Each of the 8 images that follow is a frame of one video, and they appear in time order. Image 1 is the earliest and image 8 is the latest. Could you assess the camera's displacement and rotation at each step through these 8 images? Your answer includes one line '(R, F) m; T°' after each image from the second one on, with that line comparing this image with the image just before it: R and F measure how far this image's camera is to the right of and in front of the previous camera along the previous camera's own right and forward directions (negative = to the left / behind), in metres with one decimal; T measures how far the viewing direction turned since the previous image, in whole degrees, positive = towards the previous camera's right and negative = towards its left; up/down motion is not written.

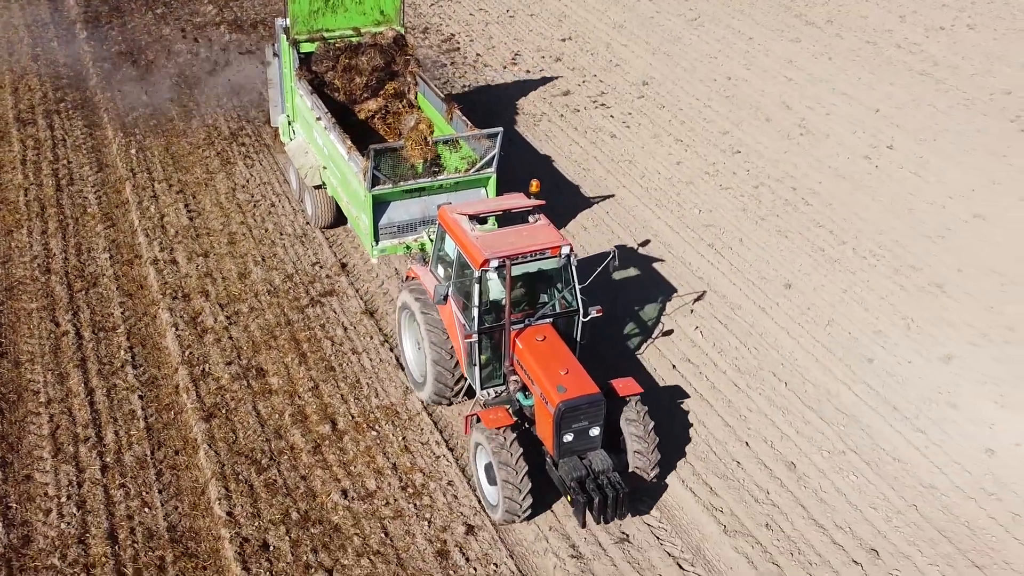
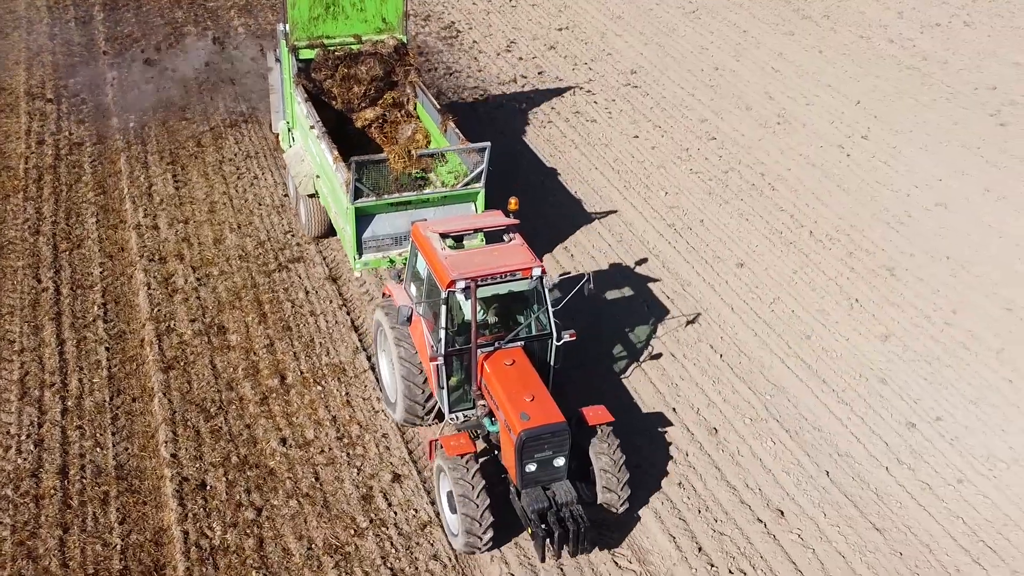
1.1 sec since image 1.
(+0.8, -0.4) m; -3°
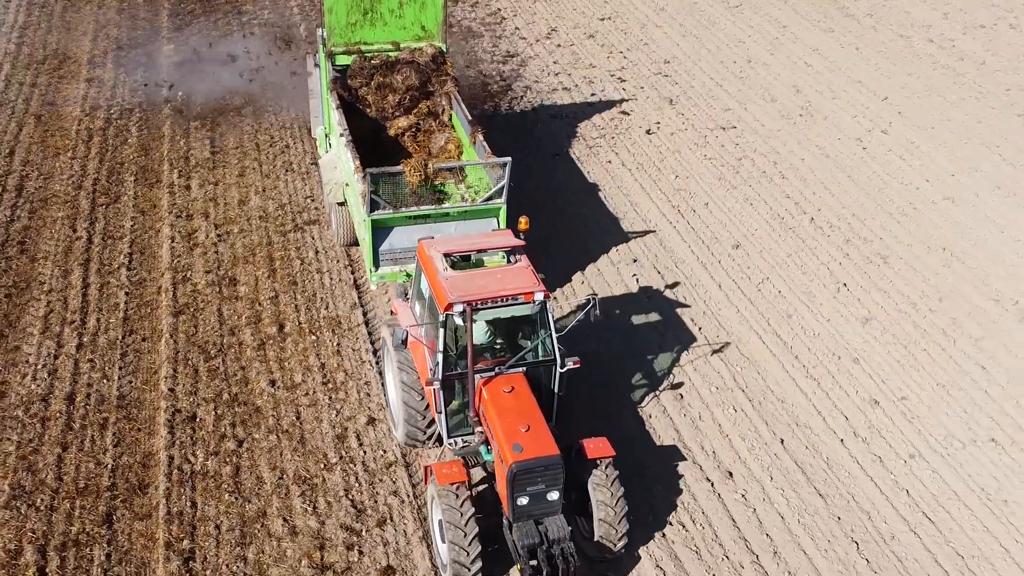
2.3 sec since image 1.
(+0.8, -0.4) m; -4°
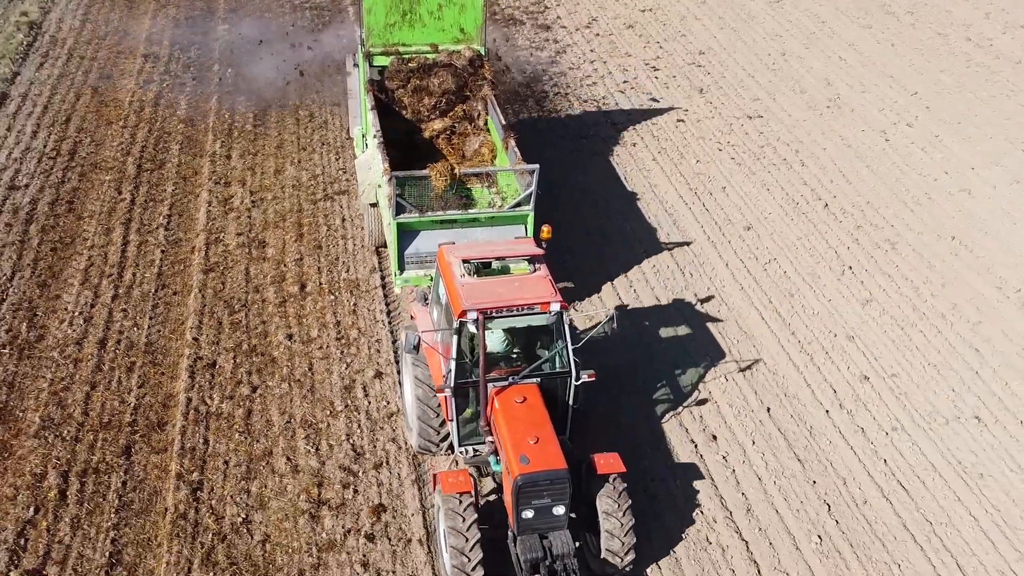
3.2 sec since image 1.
(+0.5, -0.4) m; -3°
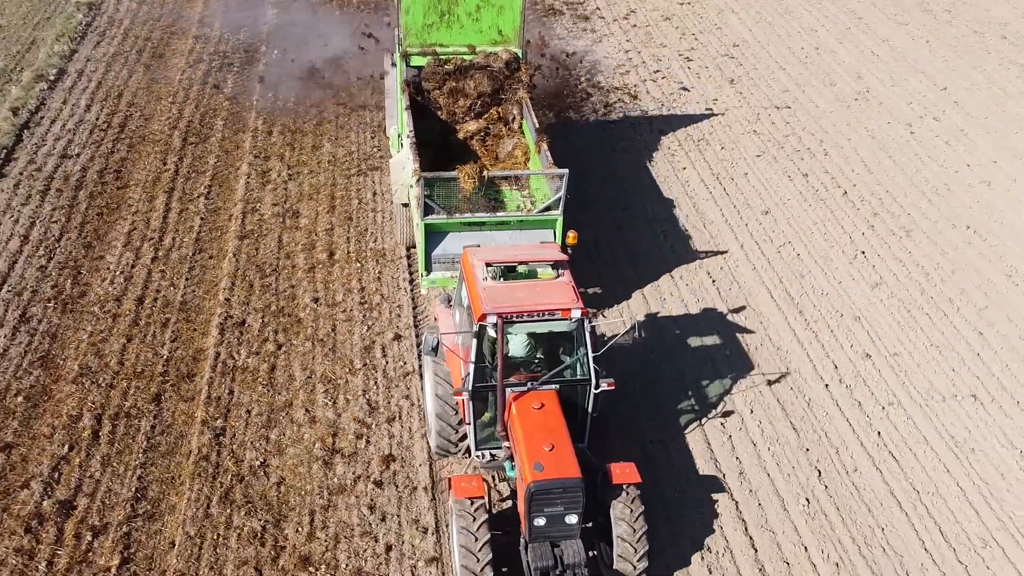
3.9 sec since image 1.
(+0.3, -0.4) m; -3°
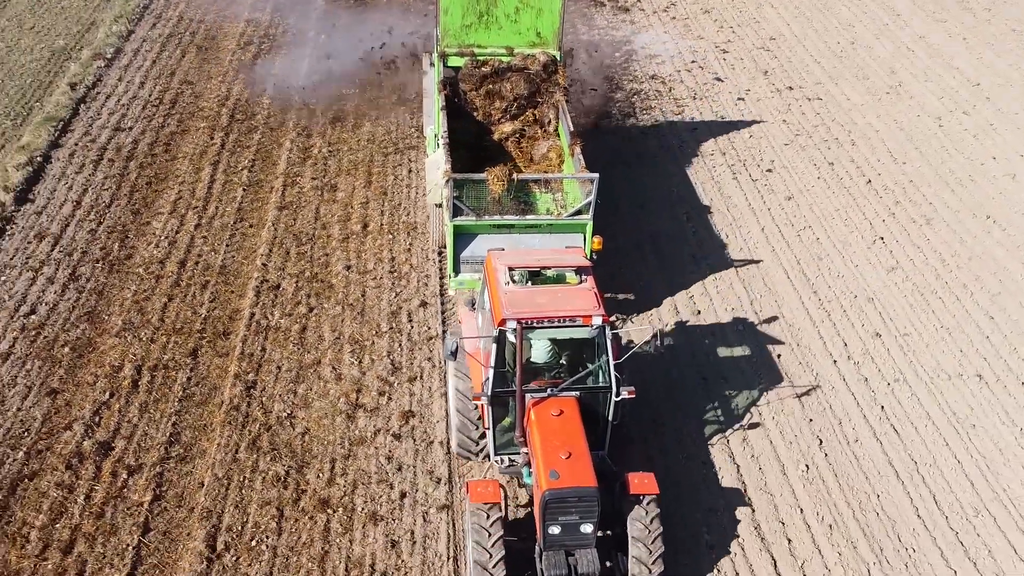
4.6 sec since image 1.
(+0.2, -0.4) m; -3°
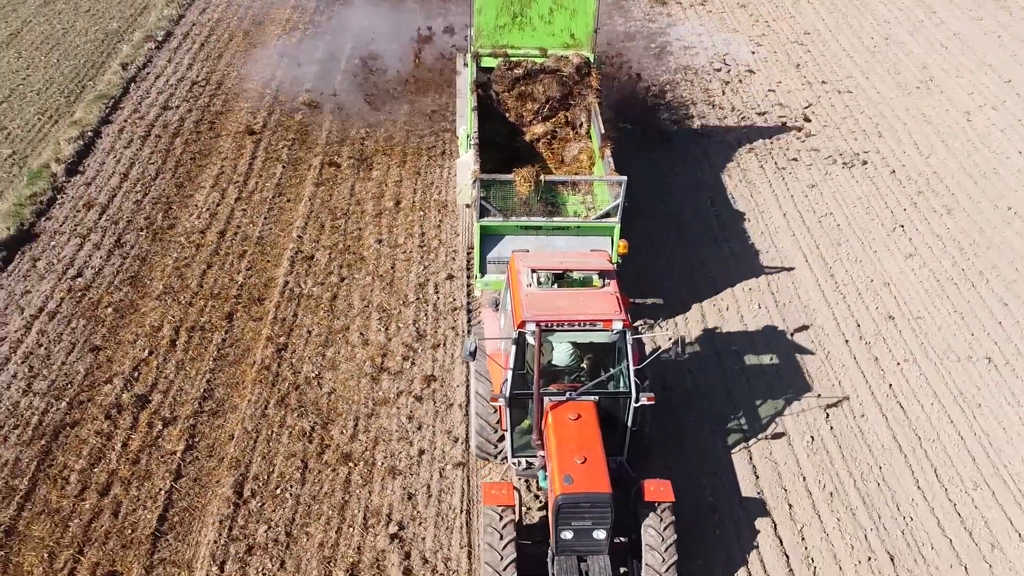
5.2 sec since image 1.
(+0.2, -0.3) m; -2°
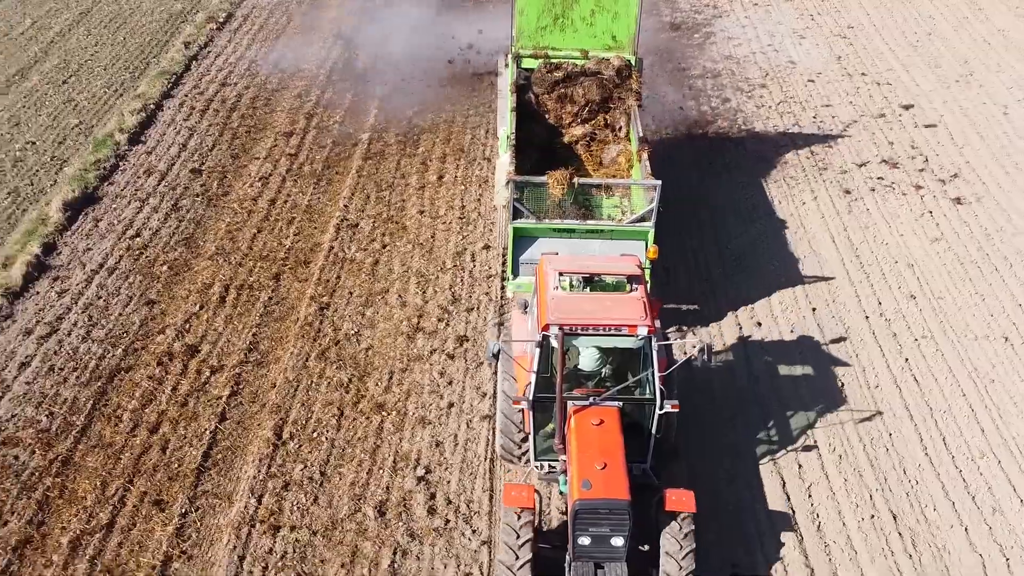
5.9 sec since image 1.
(+0.2, -0.4) m; -3°
